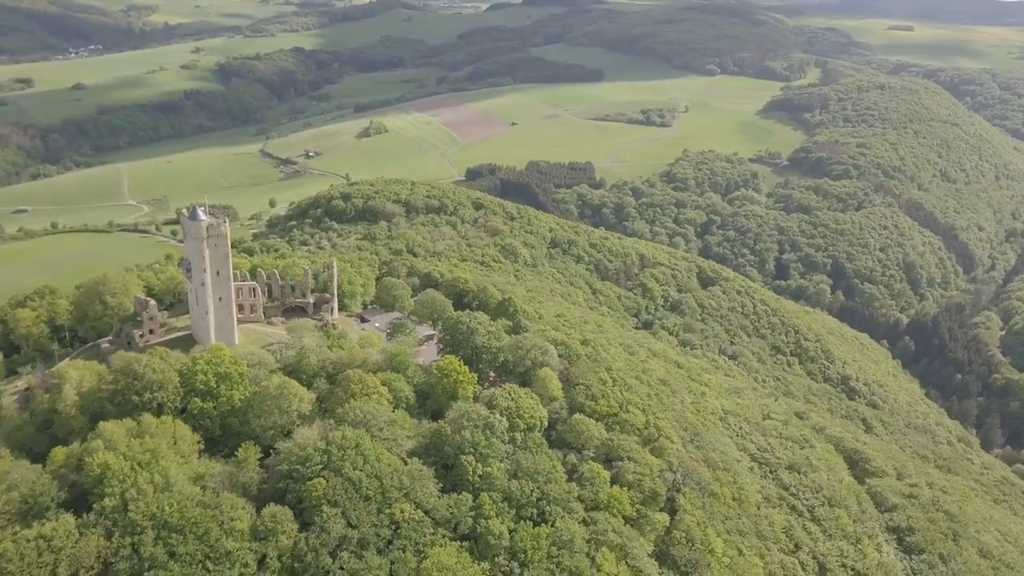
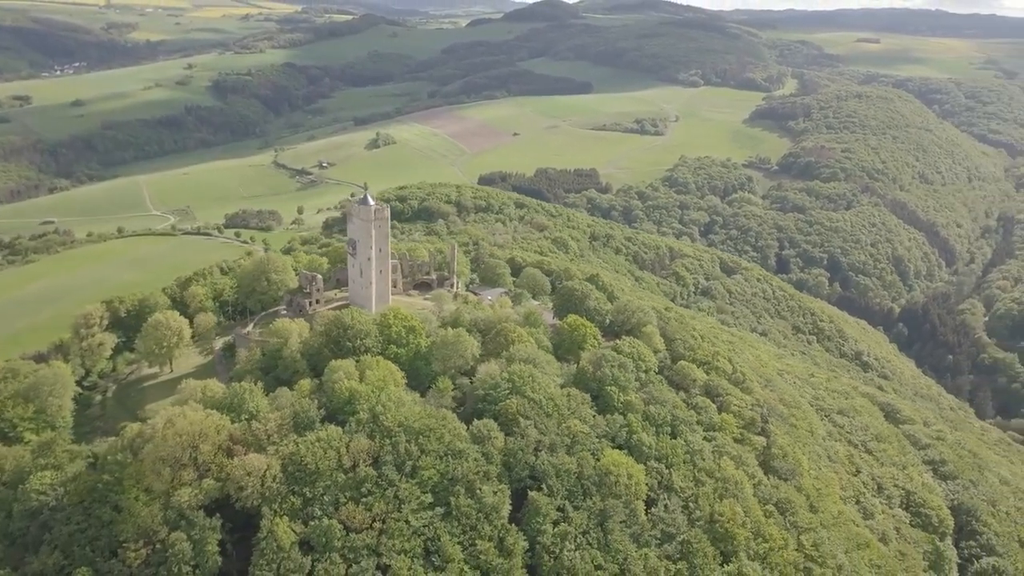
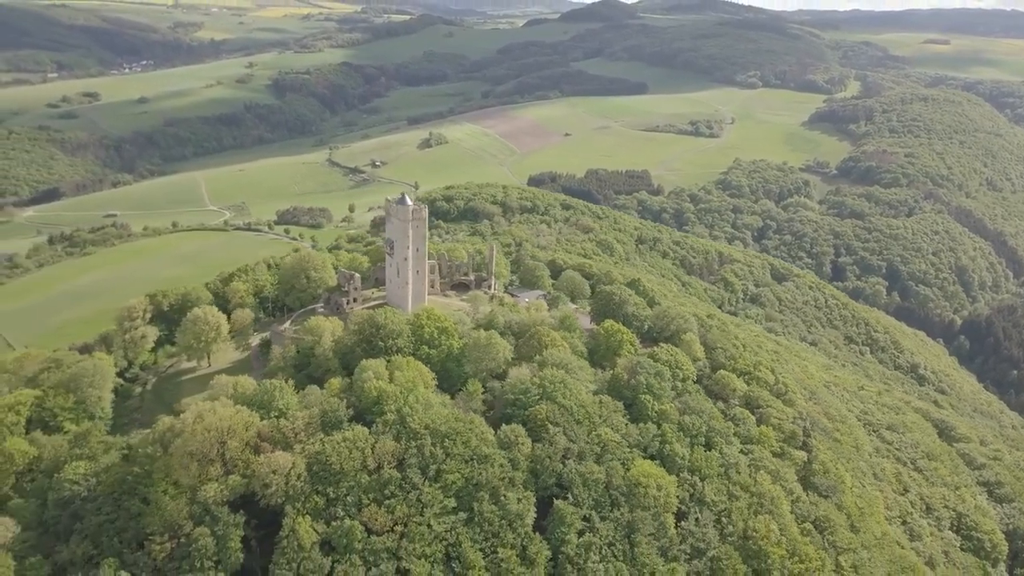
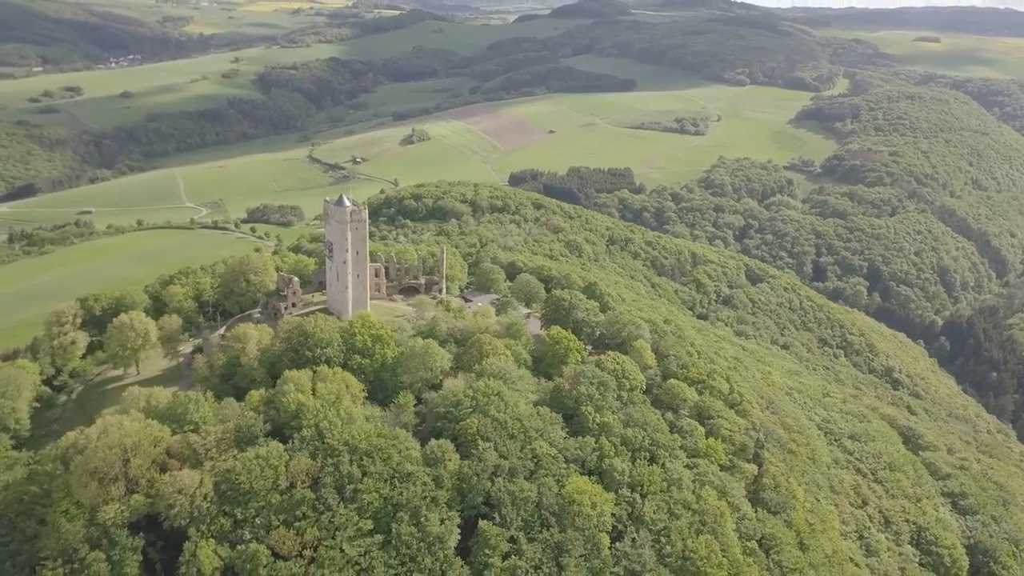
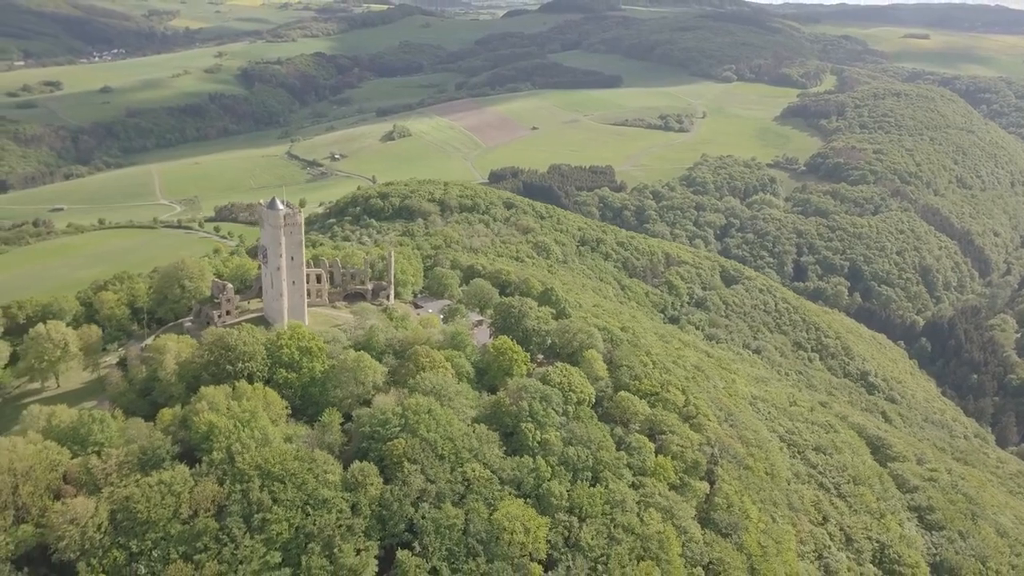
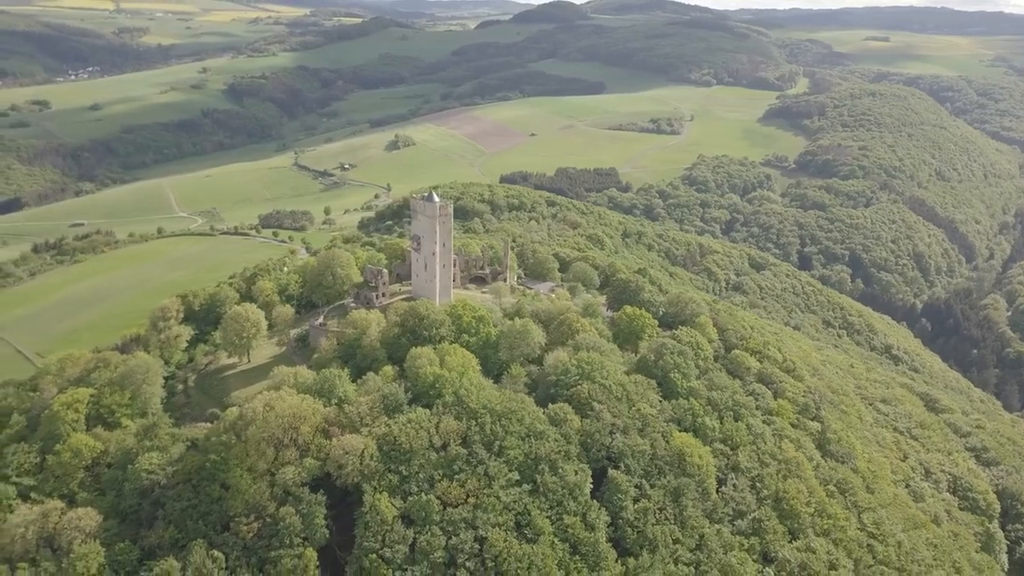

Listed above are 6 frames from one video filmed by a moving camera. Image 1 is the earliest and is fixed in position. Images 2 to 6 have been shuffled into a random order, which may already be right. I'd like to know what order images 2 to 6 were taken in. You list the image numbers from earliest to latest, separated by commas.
5, 4, 3, 2, 6
